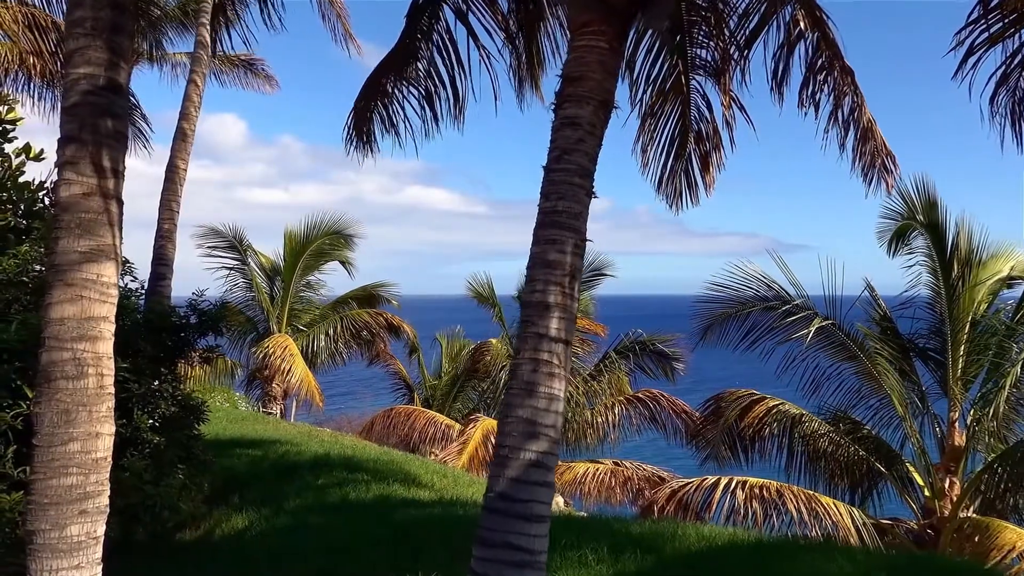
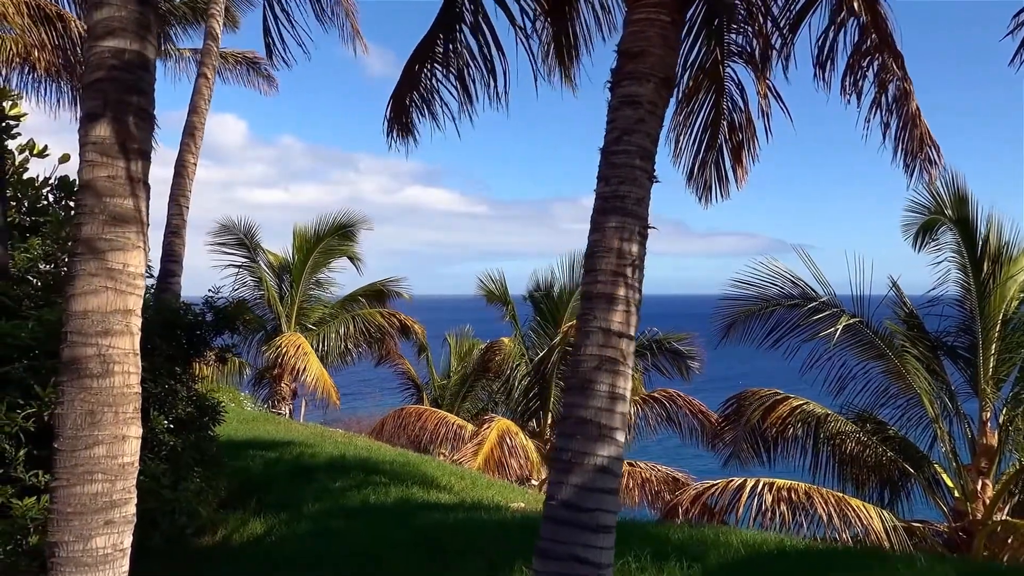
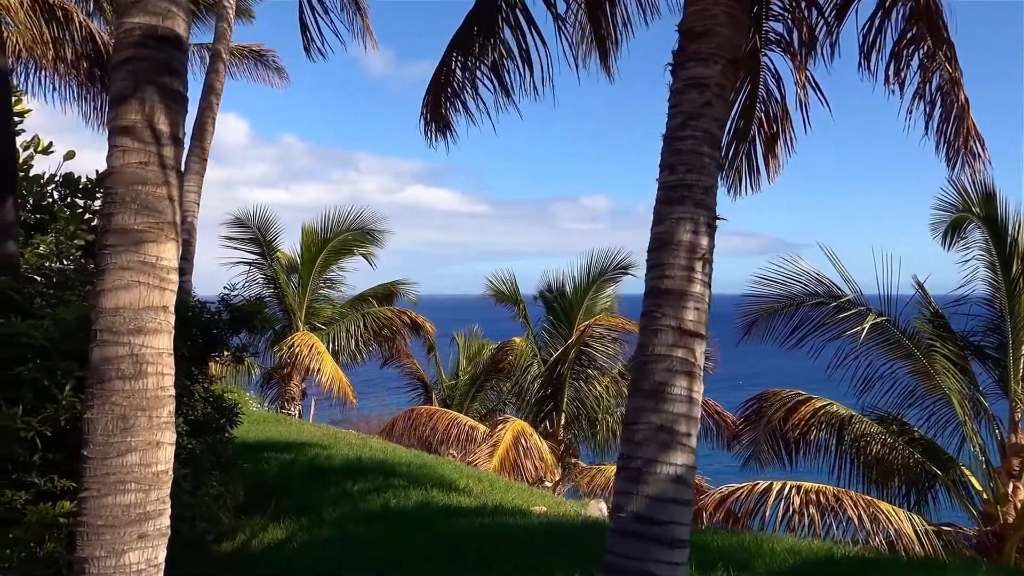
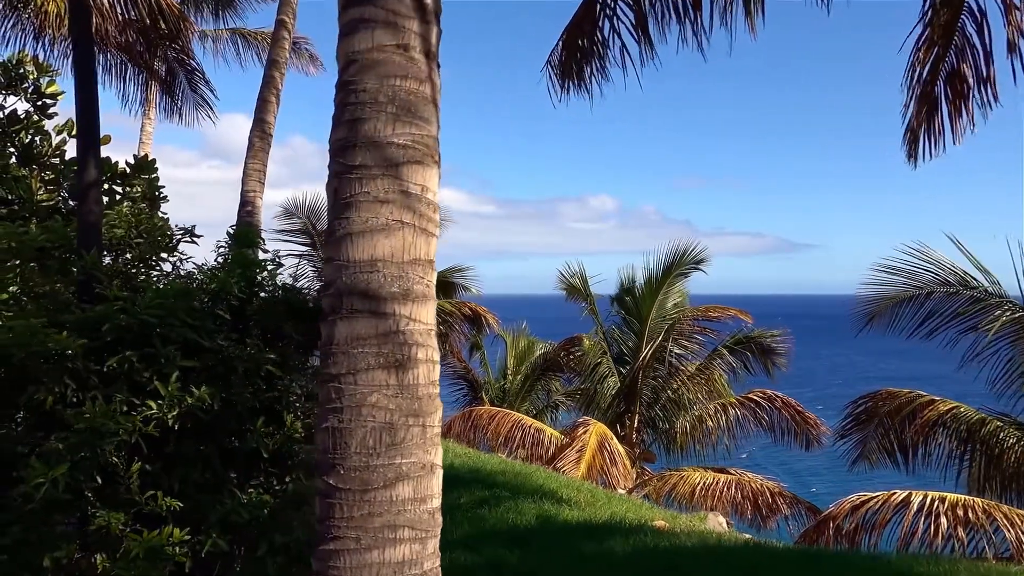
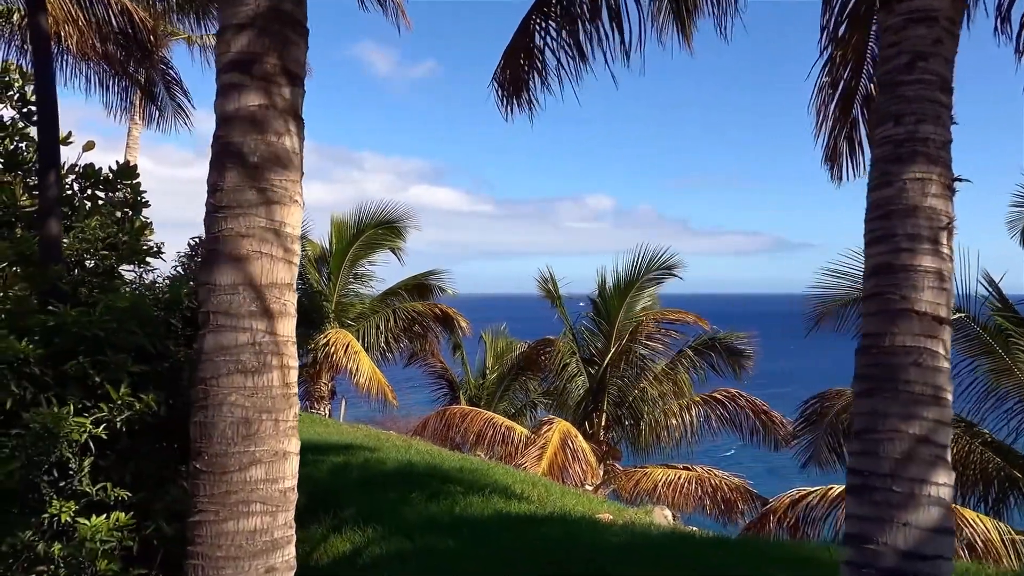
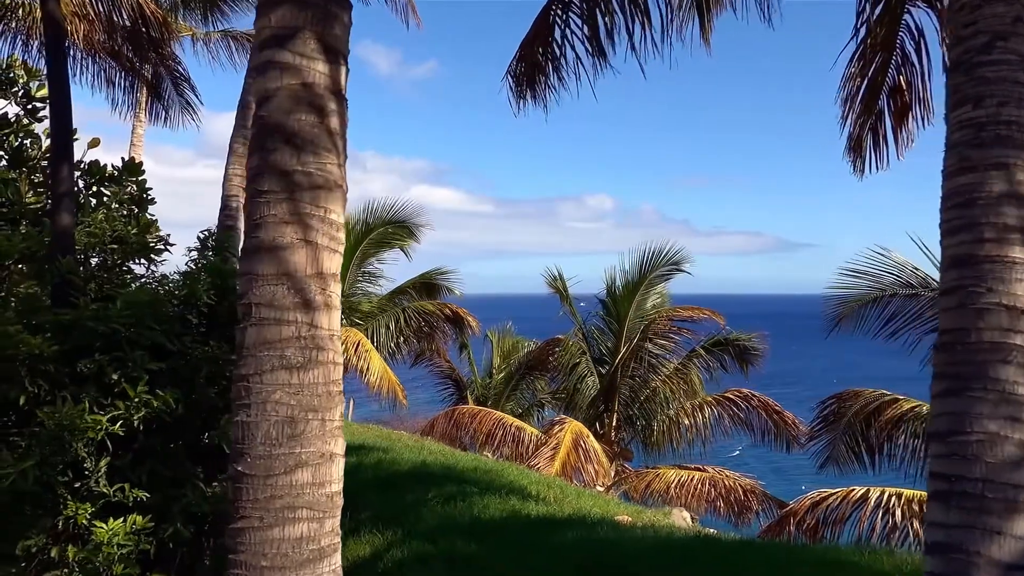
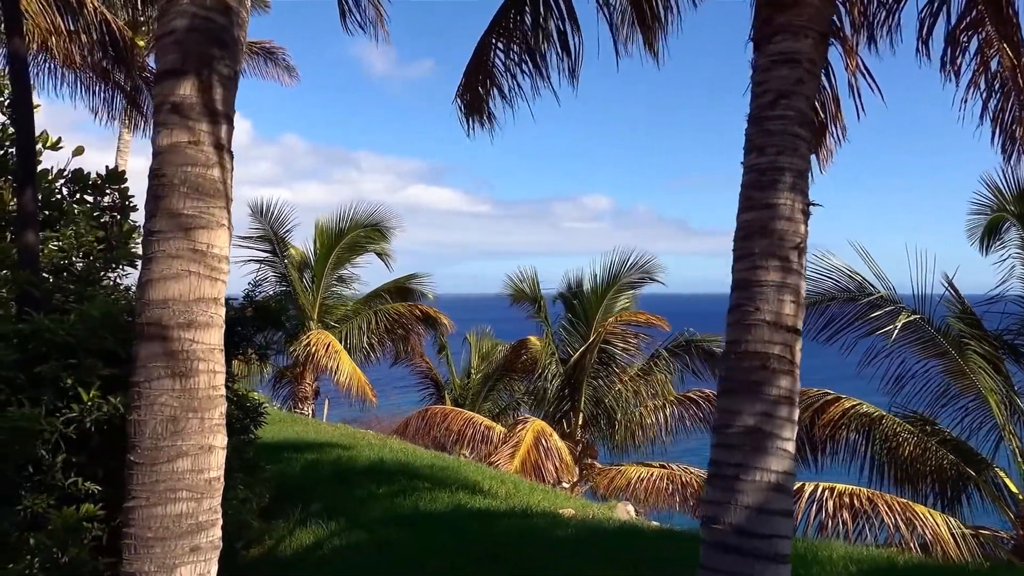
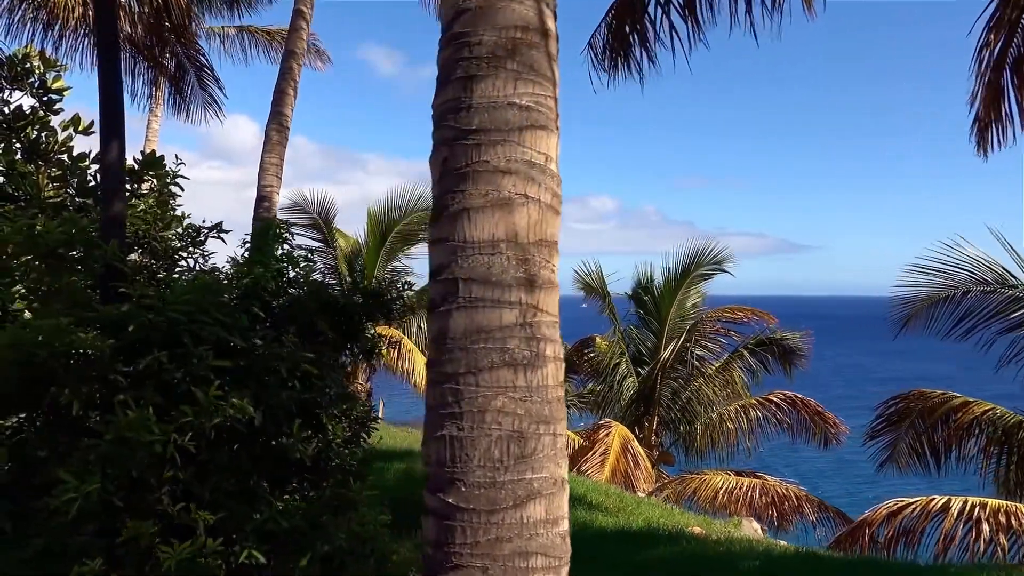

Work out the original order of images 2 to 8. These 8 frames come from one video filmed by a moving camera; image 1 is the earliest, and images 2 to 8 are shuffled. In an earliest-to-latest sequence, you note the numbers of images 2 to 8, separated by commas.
2, 3, 7, 5, 6, 4, 8
